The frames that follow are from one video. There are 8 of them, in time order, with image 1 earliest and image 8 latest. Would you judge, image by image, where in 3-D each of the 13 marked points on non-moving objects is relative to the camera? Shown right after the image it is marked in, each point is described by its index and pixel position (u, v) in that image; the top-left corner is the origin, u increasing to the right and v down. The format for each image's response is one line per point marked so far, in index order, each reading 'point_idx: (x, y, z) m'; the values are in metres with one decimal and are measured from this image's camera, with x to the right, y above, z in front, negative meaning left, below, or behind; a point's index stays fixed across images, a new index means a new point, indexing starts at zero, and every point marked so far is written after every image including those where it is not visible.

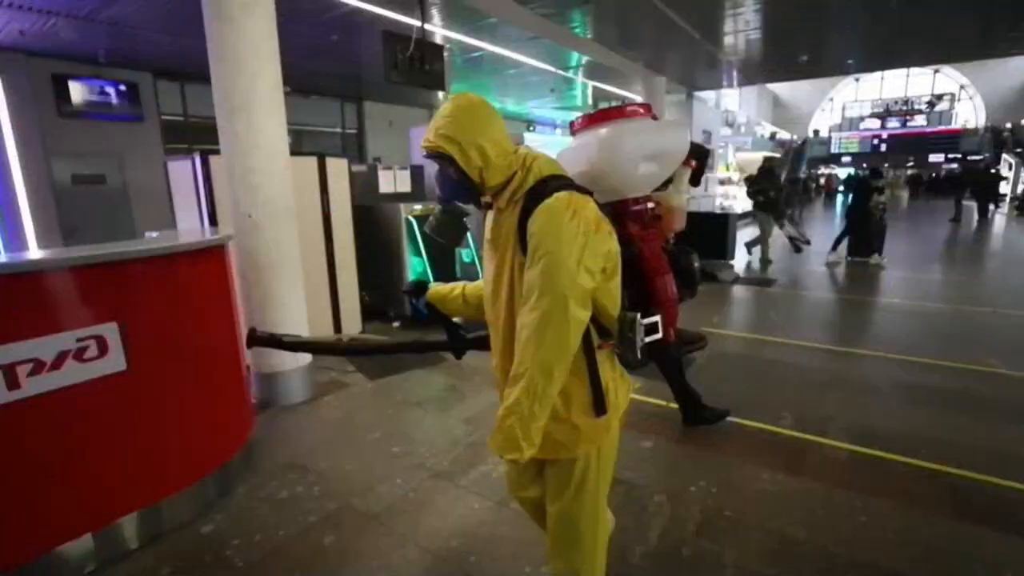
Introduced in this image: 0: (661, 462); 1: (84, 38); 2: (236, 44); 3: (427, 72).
0: (+0.7, -0.8, +2.4) m
1: (-4.8, +2.8, +5.6) m
2: (-1.5, +1.3, +2.7) m
3: (-0.7, +1.7, +4.1) m
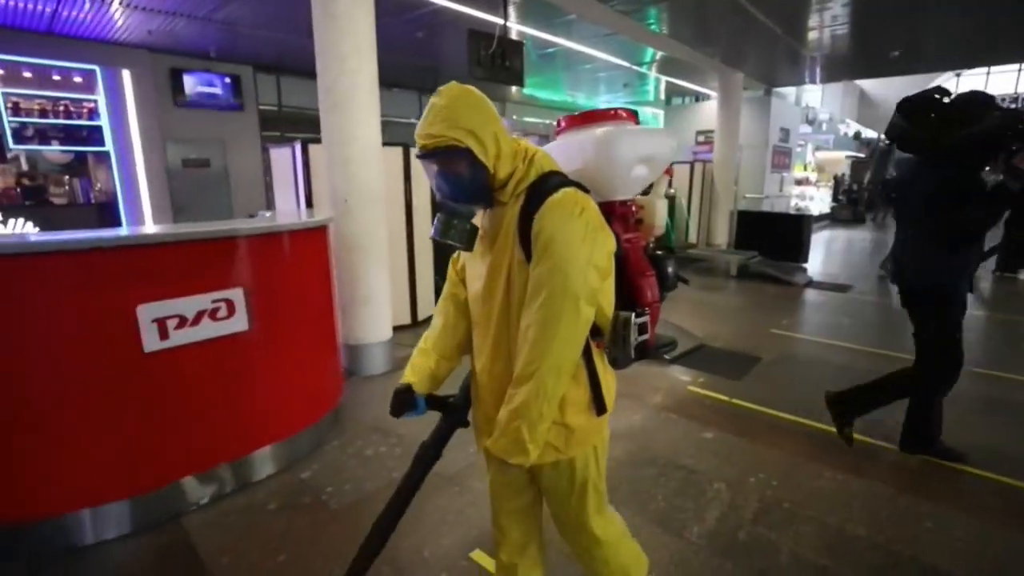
0: (+1.0, -0.8, +2.5) m
1: (-3.9, +3.1, +6.2) m
2: (-1.0, +1.5, +3.0) m
3: (0.0, +1.8, +4.2) m
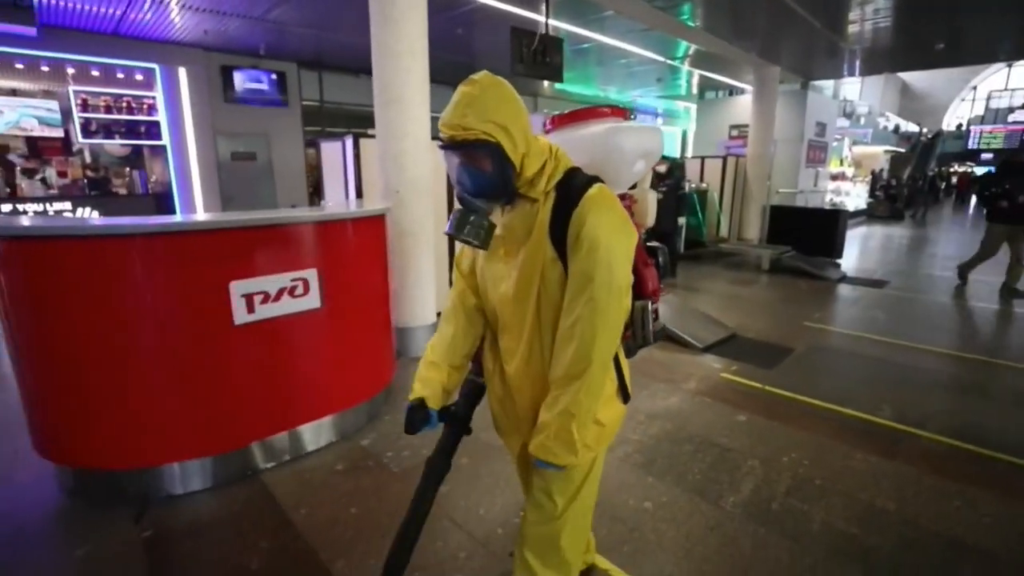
0: (+1.3, -0.8, +2.6) m
1: (-3.4, +3.3, +6.6) m
2: (-0.7, +1.5, +3.2) m
3: (+0.3, +1.9, +4.4) m
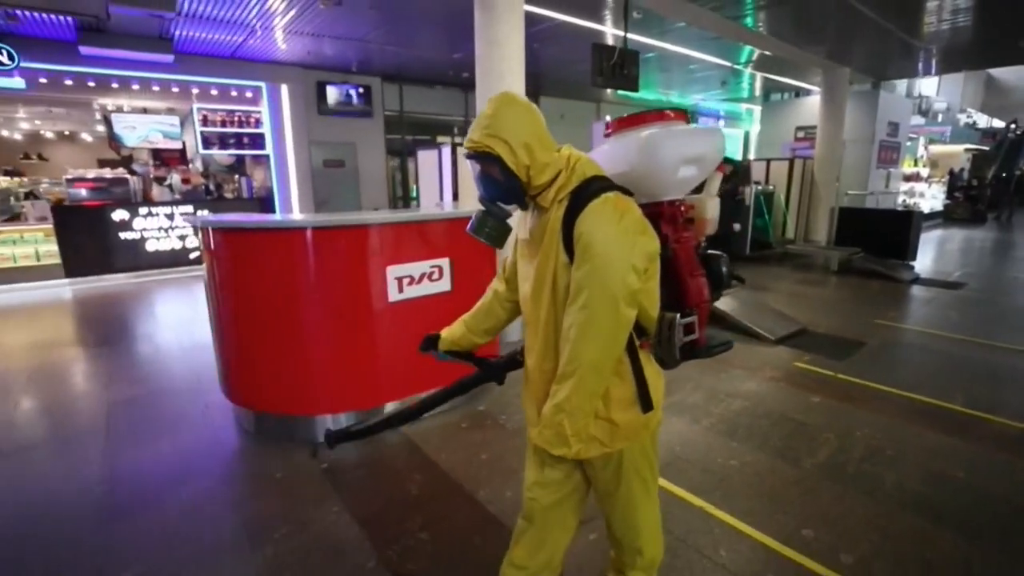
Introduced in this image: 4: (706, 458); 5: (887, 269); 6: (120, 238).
0: (+1.8, -0.7, +2.9) m
1: (-2.4, +3.3, +7.3) m
2: (-0.1, +1.6, +3.7) m
3: (+1.1, +2.0, +4.7) m
4: (+0.9, -0.8, +2.5) m
5: (+5.0, +0.3, +6.8) m
6: (-5.2, +0.7, +6.8) m
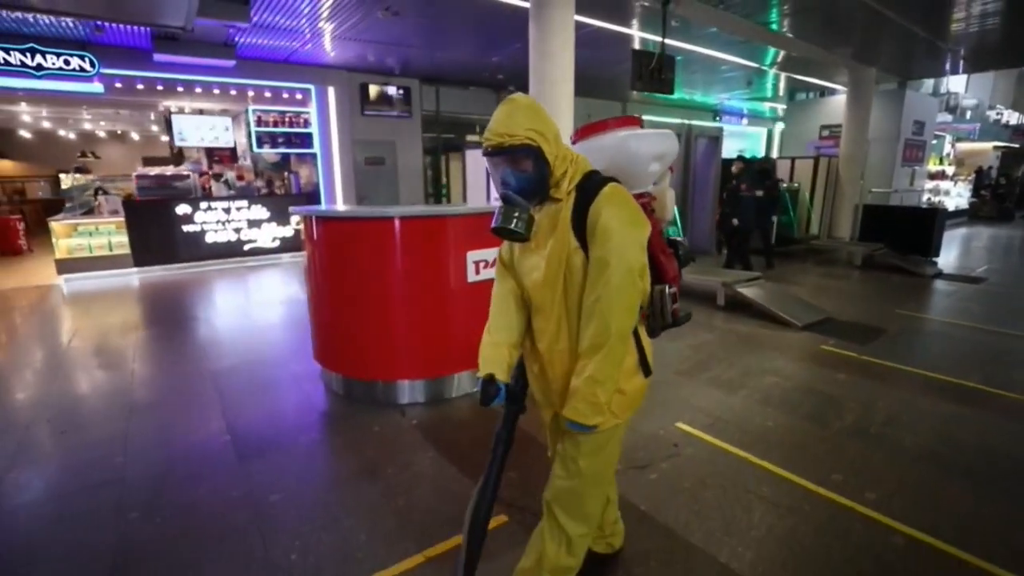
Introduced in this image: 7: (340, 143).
0: (+2.2, -0.6, +3.2) m
1: (-1.9, +3.5, +7.7) m
2: (+0.3, +1.7, +4.0) m
3: (+1.5, +2.1, +5.1) m
4: (+1.3, -0.7, +2.8) m
5: (+5.5, +0.3, +7.0) m
6: (-4.8, +0.8, +7.4) m
7: (-2.8, +2.4, +8.4) m
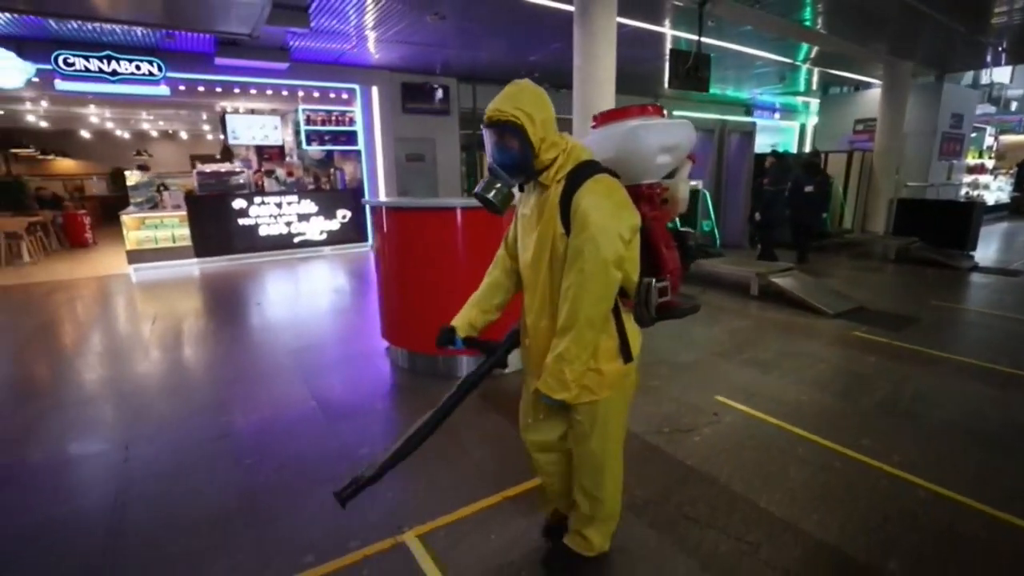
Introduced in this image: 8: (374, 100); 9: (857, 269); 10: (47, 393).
0: (+2.5, -0.5, +3.4) m
1: (-1.3, +3.6, +8.0) m
2: (+0.7, +1.8, +4.3) m
3: (+1.9, +2.2, +5.3) m
4: (+1.6, -0.6, +3.1) m
5: (+6.0, +0.4, +7.1) m
6: (-4.2, +1.0, +7.9) m
7: (-2.2, +2.5, +8.7) m
8: (-2.3, +3.2, +8.6) m
9: (+4.7, +0.2, +6.9) m
10: (-3.4, -0.8, +3.8) m
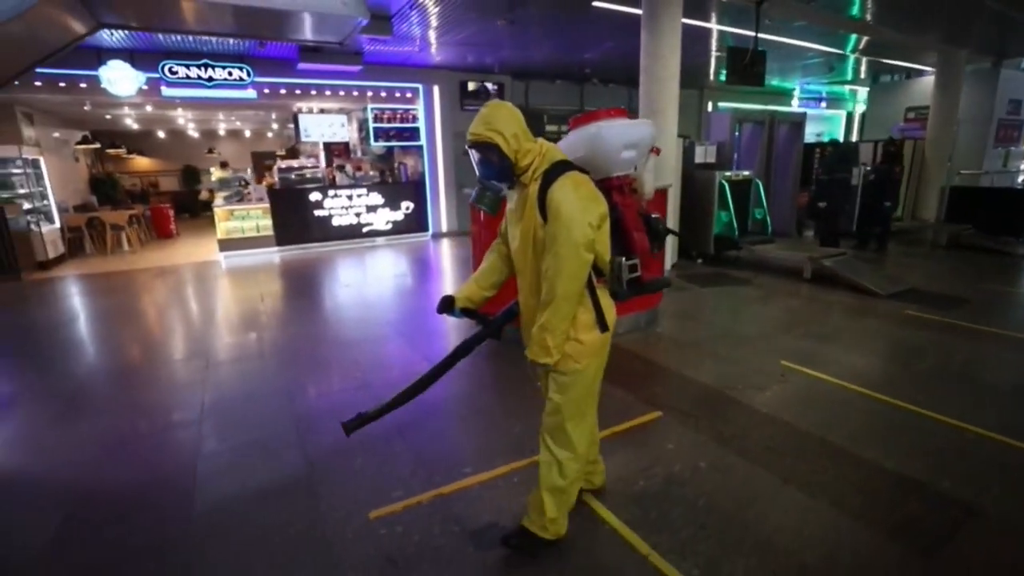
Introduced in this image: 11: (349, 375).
0: (+3.1, -0.4, +3.7) m
1: (-0.4, +3.9, +8.5) m
2: (+1.4, +2.0, +4.7) m
3: (+2.7, +2.4, +5.6) m
4: (+2.2, -0.5, +3.4) m
5: (+6.8, +0.6, +7.1) m
6: (-3.3, +1.2, +8.5) m
7: (-1.3, +2.8, +9.3) m
8: (-1.4, +3.4, +9.1) m
9: (+5.5, +0.4, +7.1) m
10: (-2.8, -0.6, +4.5) m
11: (-1.2, -0.7, +3.8) m
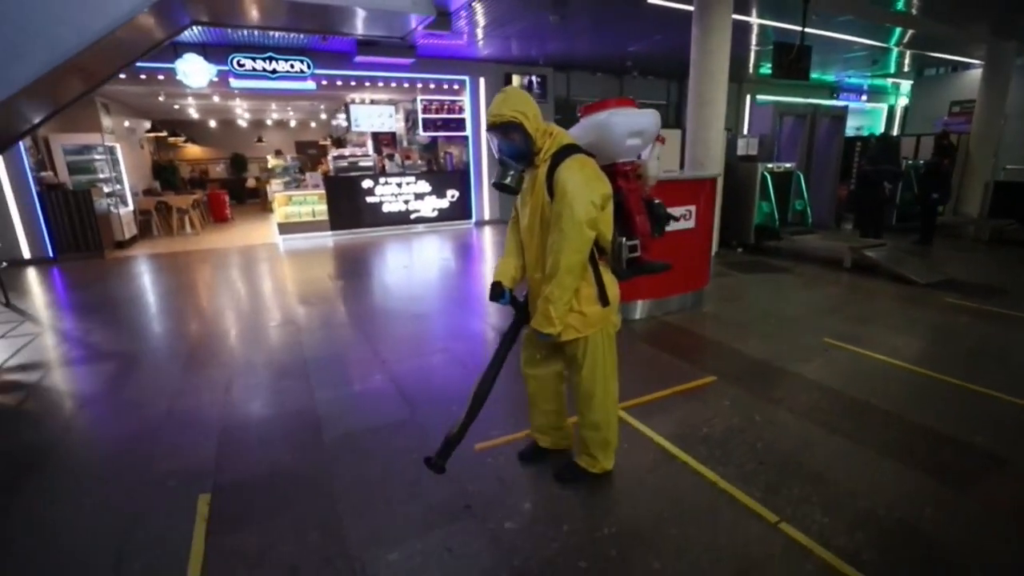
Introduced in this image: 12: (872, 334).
0: (+3.6, -0.3, +3.9) m
1: (+0.3, +4.1, +8.8) m
2: (+1.9, +2.1, +4.9) m
3: (+3.3, +2.5, +5.7) m
4: (+2.6, -0.4, +3.7) m
5: (+7.5, +0.7, +7.1) m
6: (-2.6, +1.5, +9.0) m
7: (-0.5, +3.0, +9.6) m
8: (-0.6, +3.7, +9.4) m
9: (+6.1, +0.5, +7.1) m
10: (-2.3, -0.4, +4.9) m
11: (-0.8, -0.5, +4.2) m
12: (+2.7, -0.3, +3.8) m
